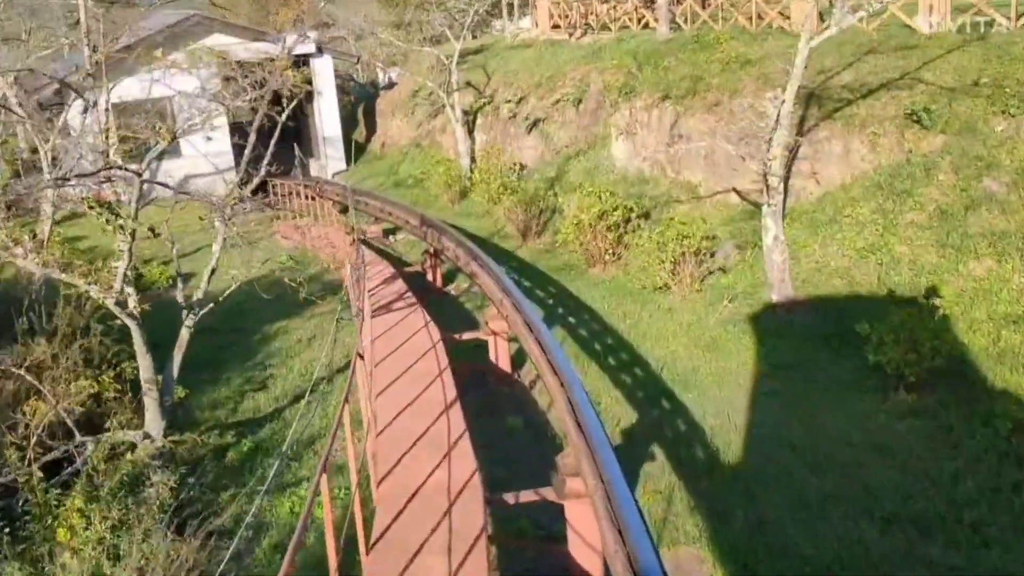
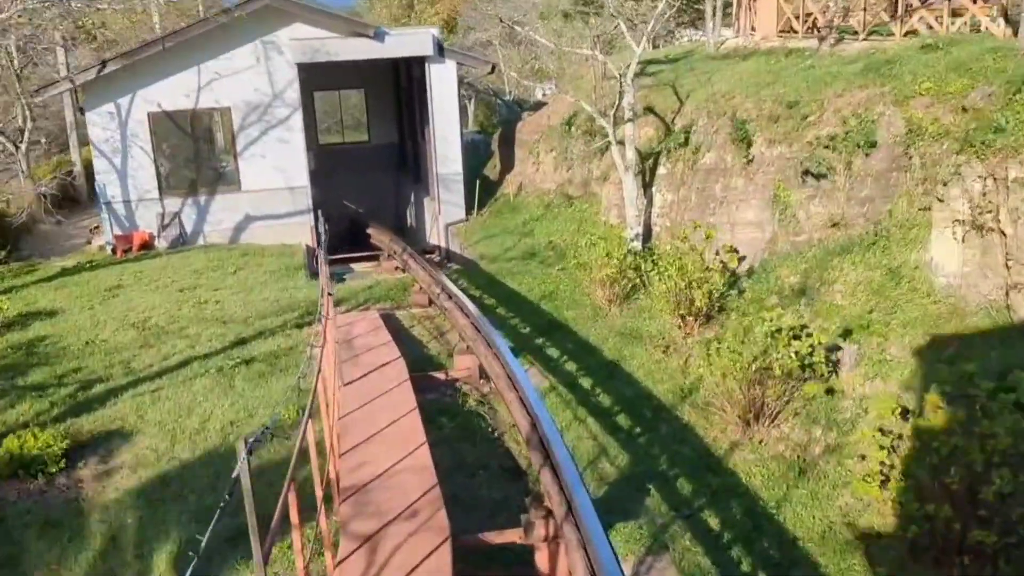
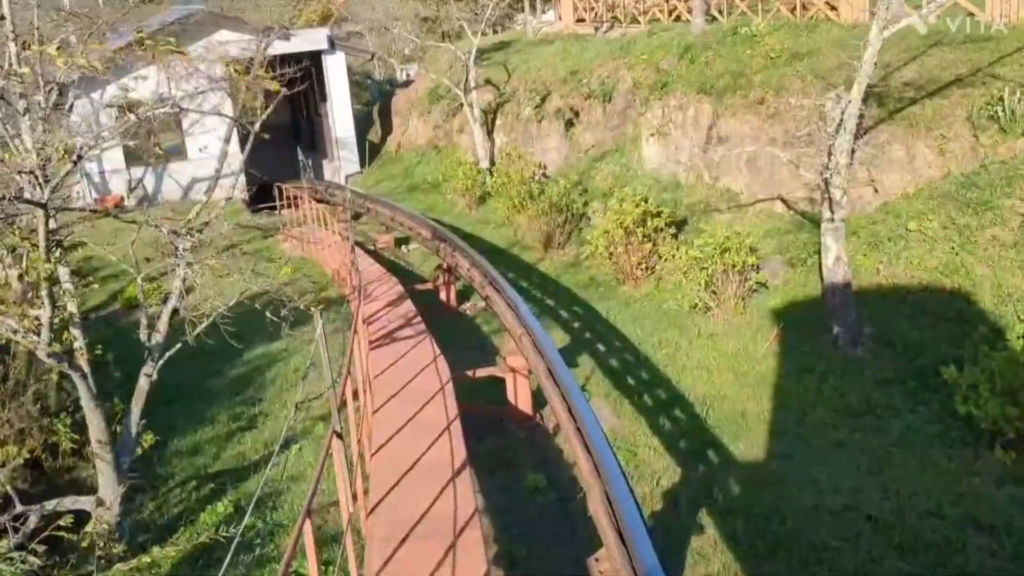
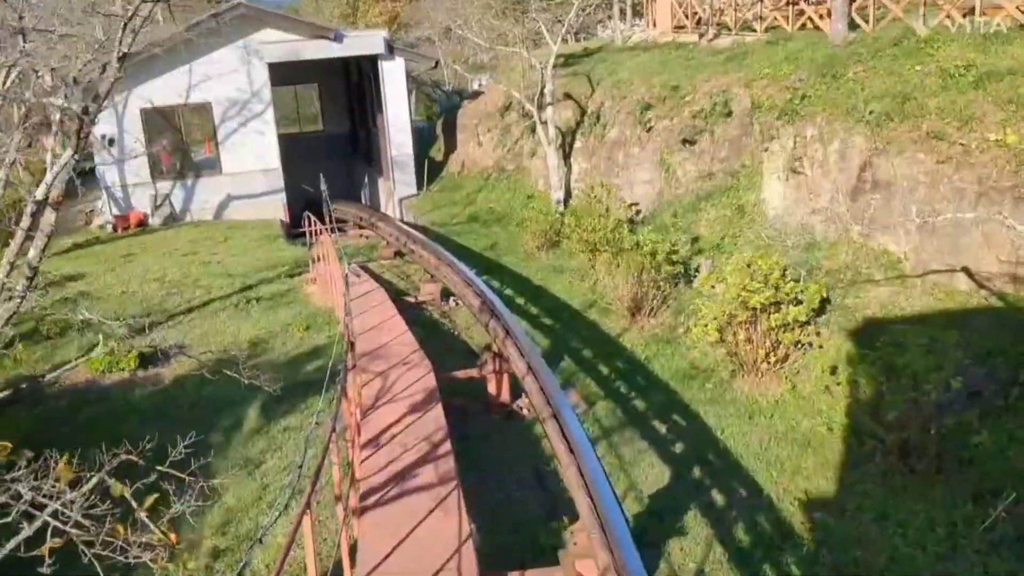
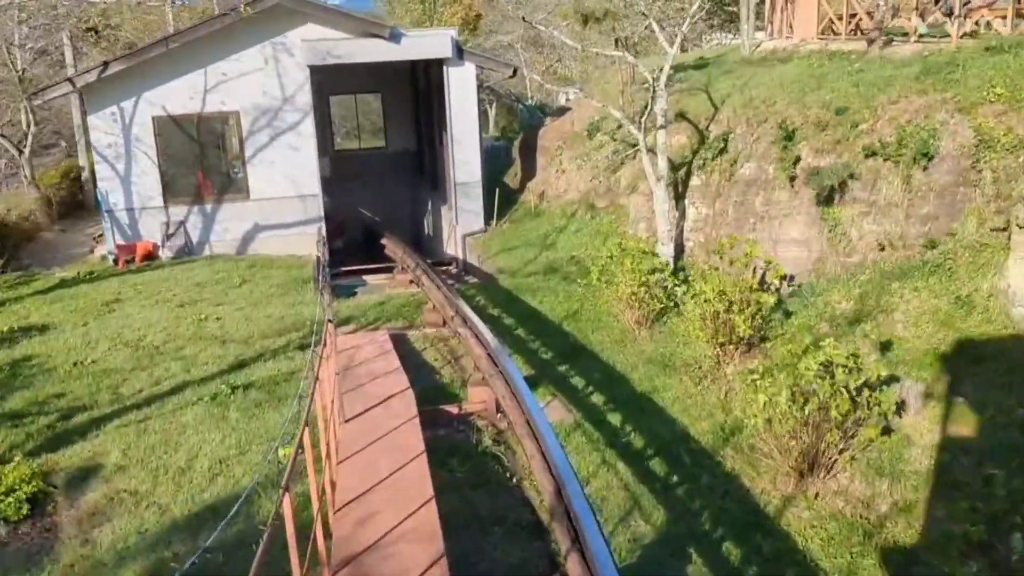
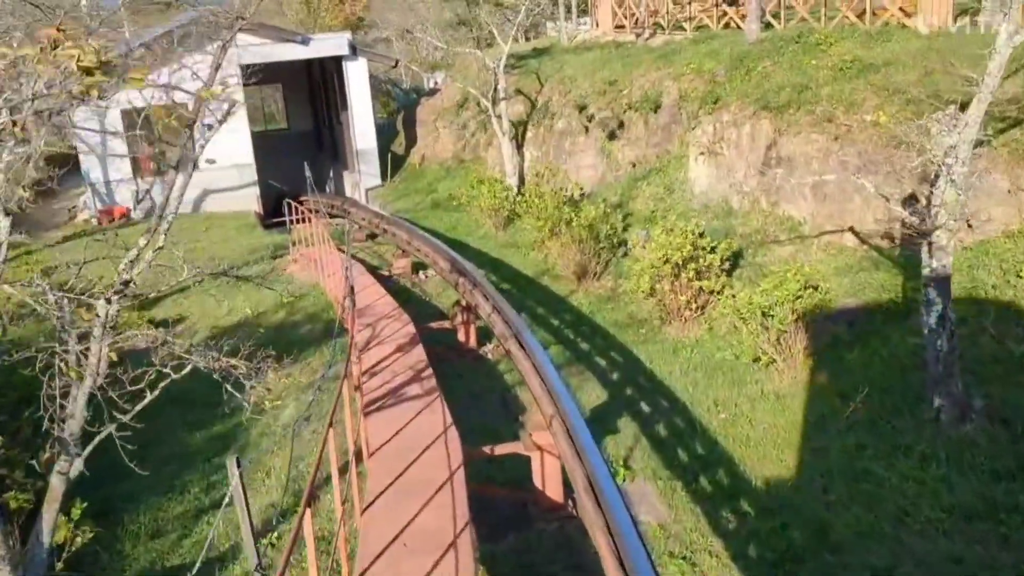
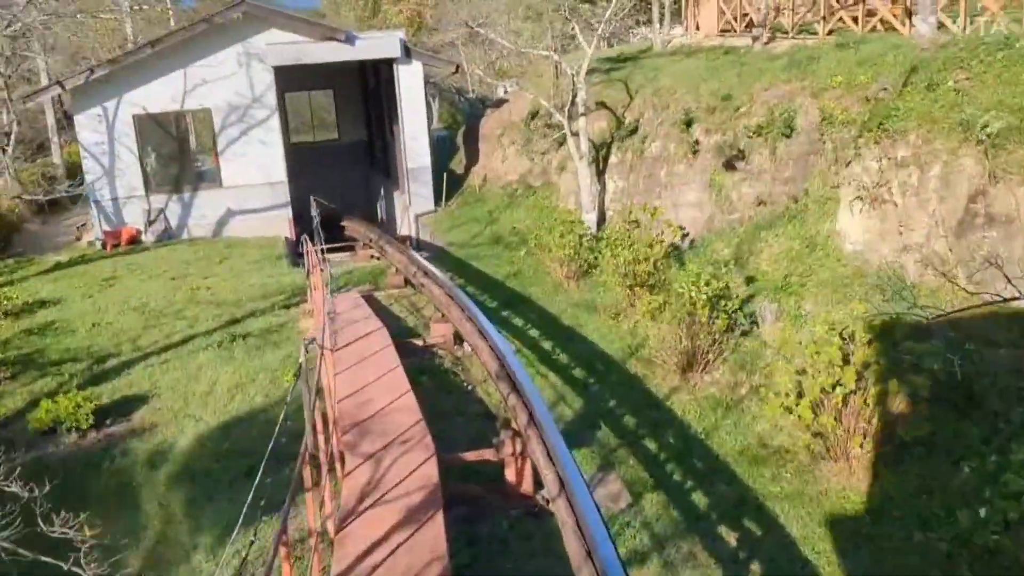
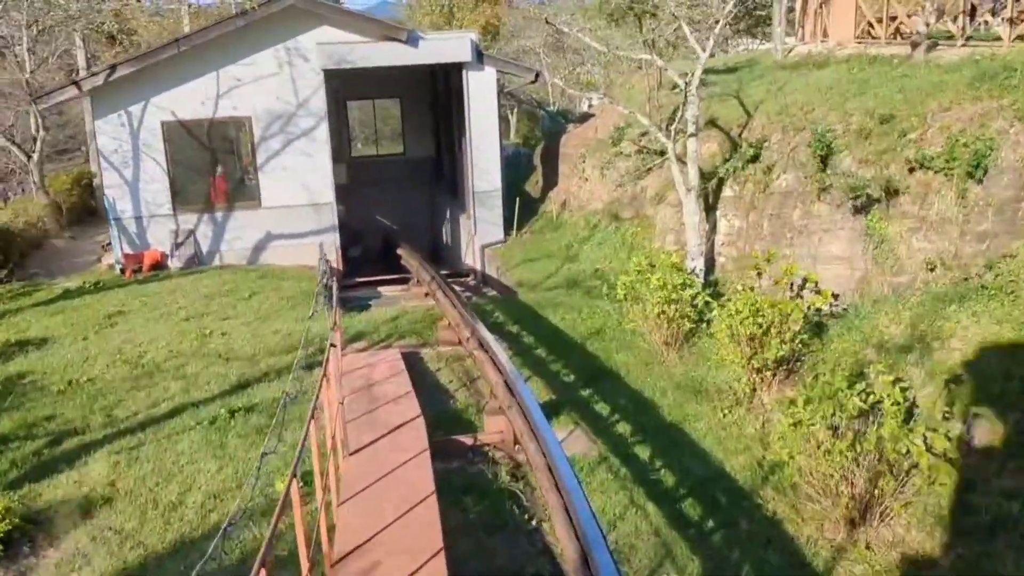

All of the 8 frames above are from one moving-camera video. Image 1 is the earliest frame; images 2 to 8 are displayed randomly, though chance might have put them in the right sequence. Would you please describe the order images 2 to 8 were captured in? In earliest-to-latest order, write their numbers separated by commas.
3, 6, 4, 7, 2, 5, 8
